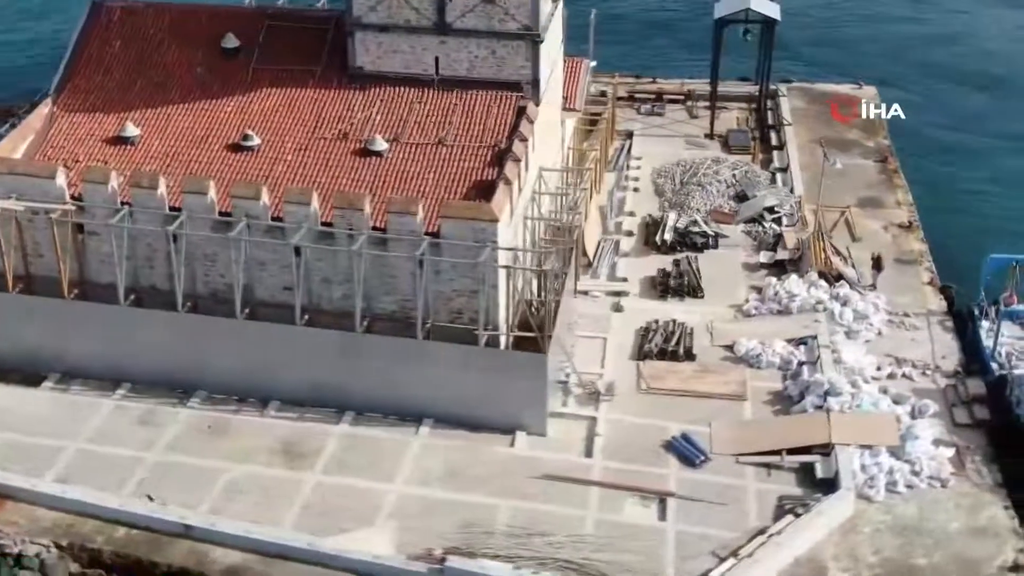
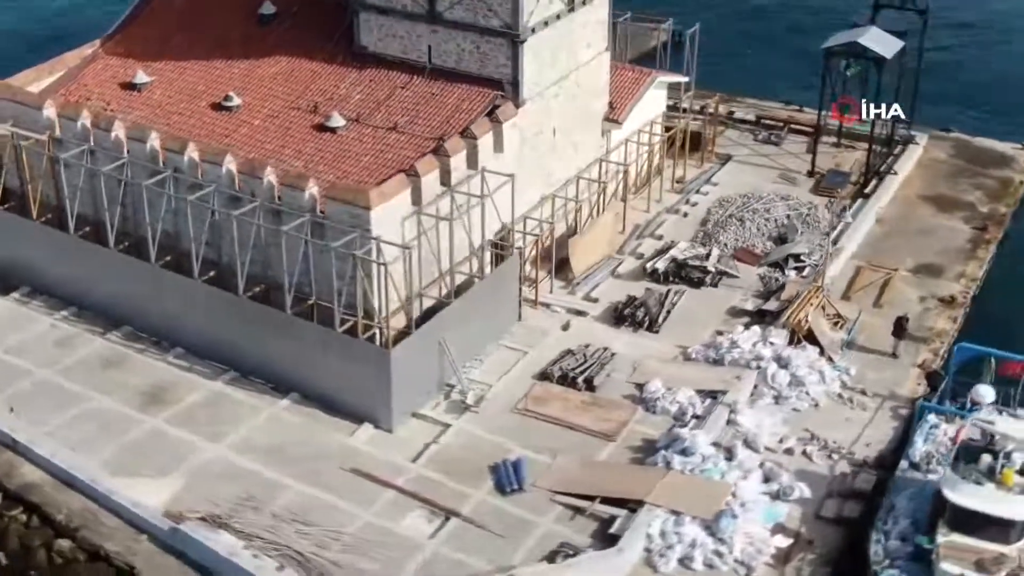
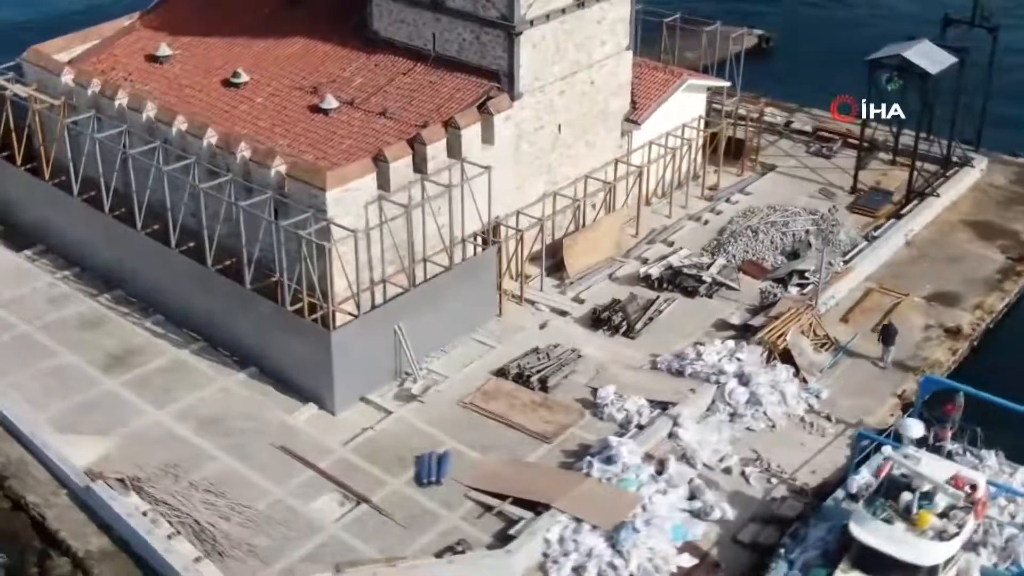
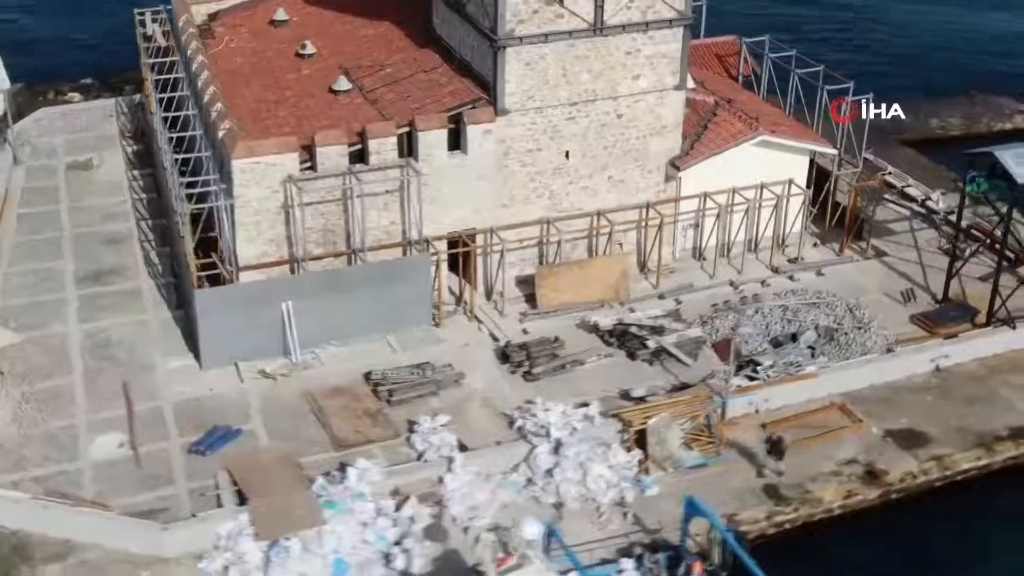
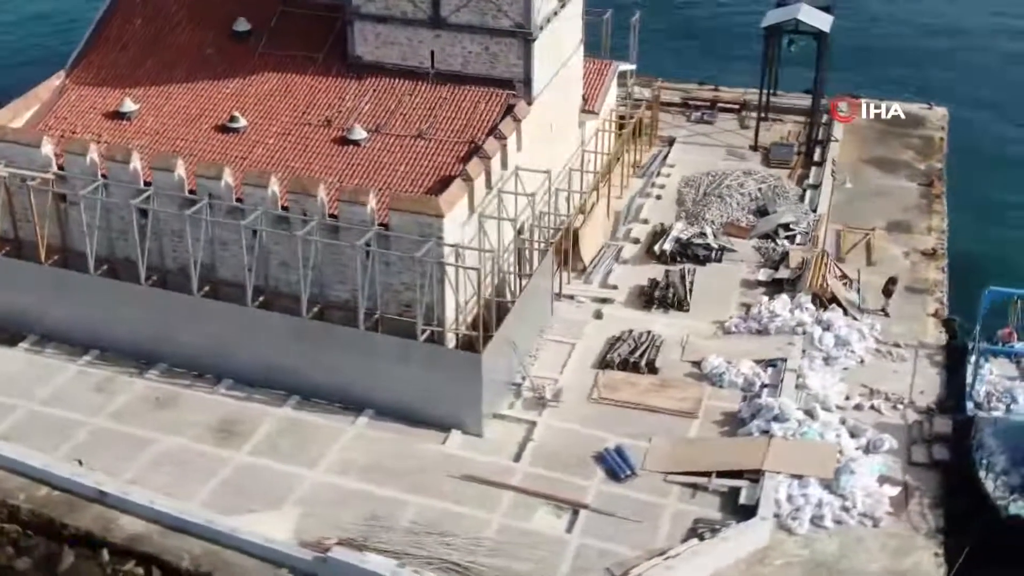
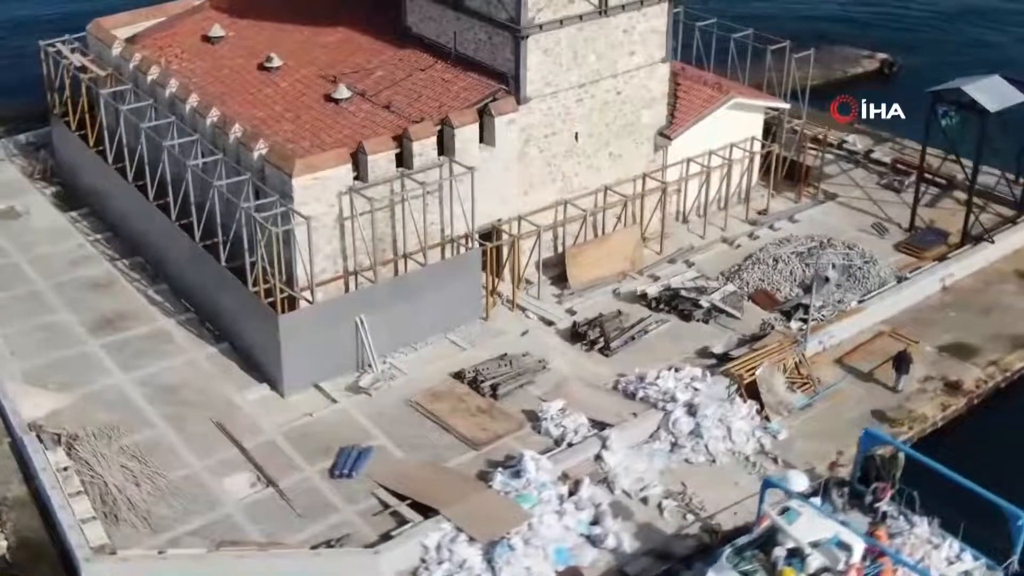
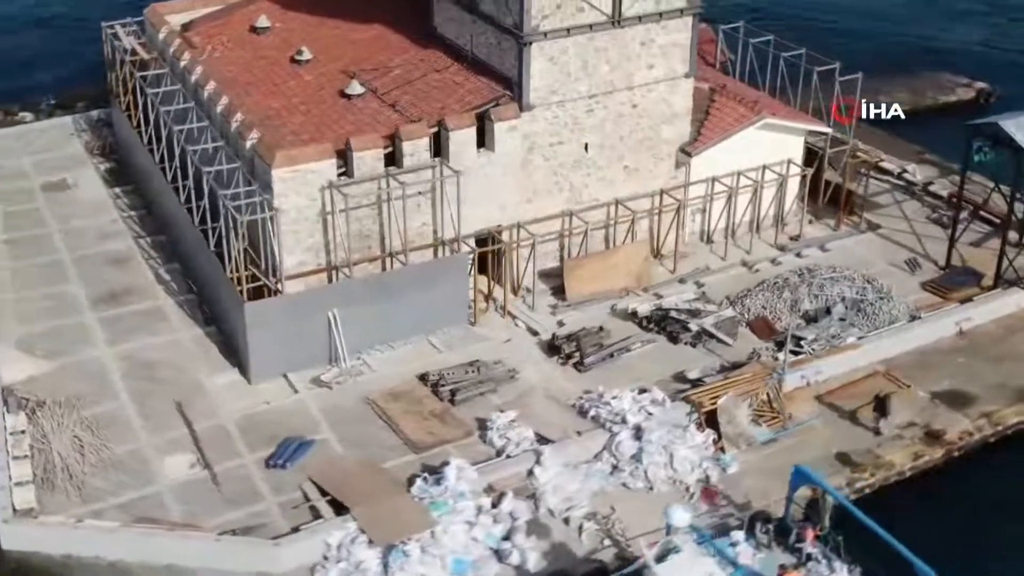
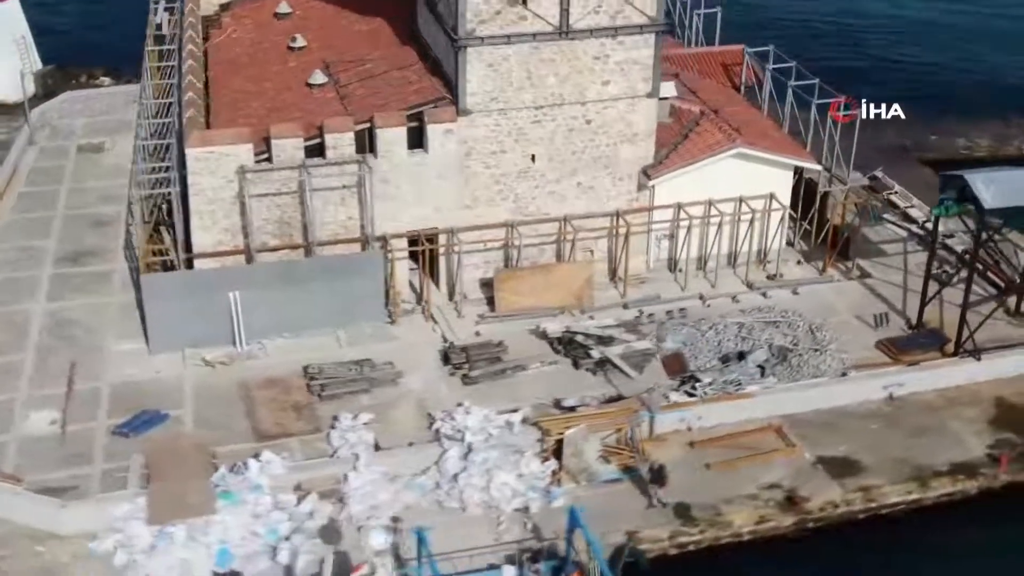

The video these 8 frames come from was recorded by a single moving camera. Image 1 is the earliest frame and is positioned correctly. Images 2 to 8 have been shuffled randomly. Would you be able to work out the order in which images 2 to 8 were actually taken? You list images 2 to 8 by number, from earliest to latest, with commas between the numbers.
5, 2, 3, 6, 7, 4, 8
